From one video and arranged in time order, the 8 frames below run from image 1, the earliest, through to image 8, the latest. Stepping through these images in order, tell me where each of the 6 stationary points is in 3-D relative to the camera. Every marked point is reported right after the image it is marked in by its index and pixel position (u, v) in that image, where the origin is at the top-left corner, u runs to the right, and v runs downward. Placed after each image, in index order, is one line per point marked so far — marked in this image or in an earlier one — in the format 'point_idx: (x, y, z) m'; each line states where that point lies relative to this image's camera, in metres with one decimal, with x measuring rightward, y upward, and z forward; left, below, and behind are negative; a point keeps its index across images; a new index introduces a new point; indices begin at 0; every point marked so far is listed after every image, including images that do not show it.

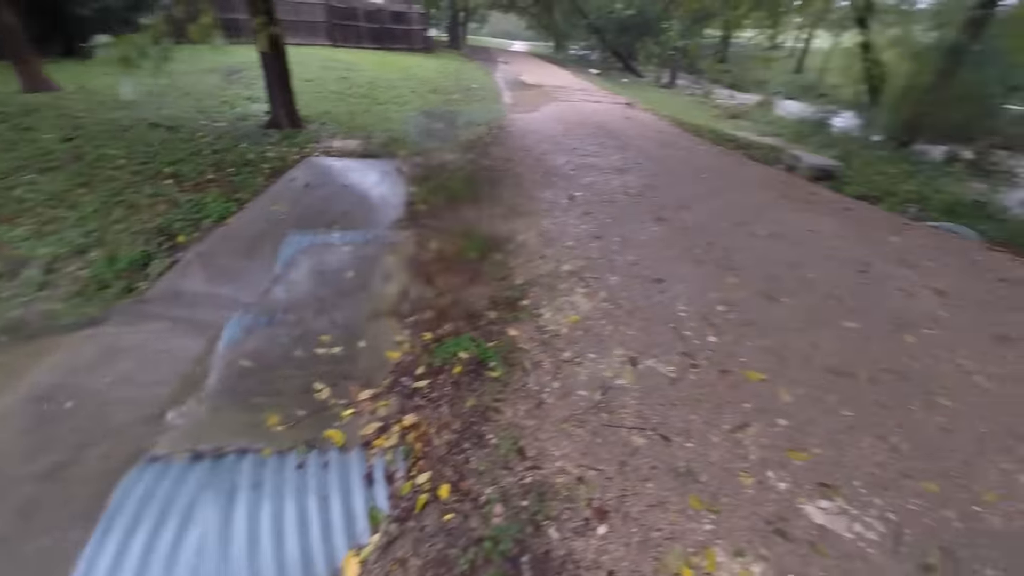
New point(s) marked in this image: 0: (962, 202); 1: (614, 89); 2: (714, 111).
0: (+8.1, +1.9, +7.4) m
1: (+4.7, +6.3, +16.1) m
2: (+7.6, +5.1, +14.4) m
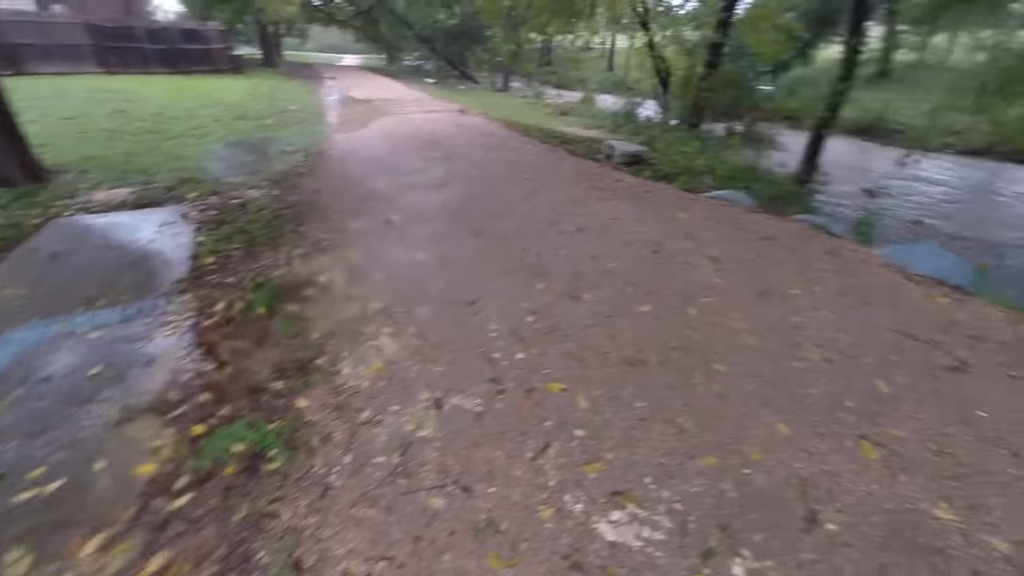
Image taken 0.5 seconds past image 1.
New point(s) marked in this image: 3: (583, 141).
0: (+4.6, +2.8, +8.8) m
1: (-1.7, +6.0, +16.3) m
2: (+1.7, +5.6, +15.4) m
3: (+2.3, +3.1, +11.4) m
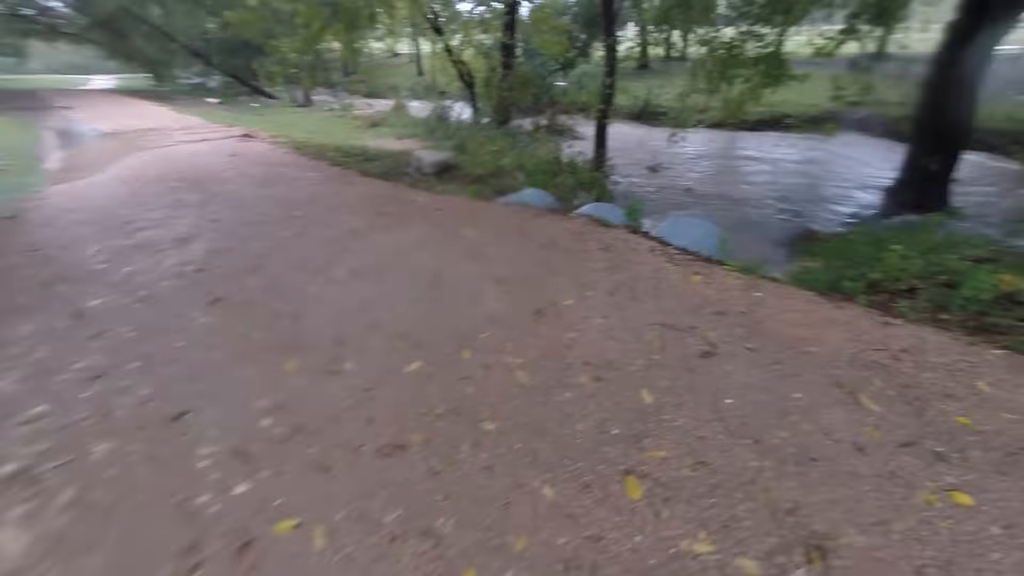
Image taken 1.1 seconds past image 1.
0: (+7.6, +0.7, +6.8) m
1: (+4.8, +4.9, +15.7) m
2: (+7.6, +3.7, +13.8) m
3: (+6.3, +1.4, +9.9) m
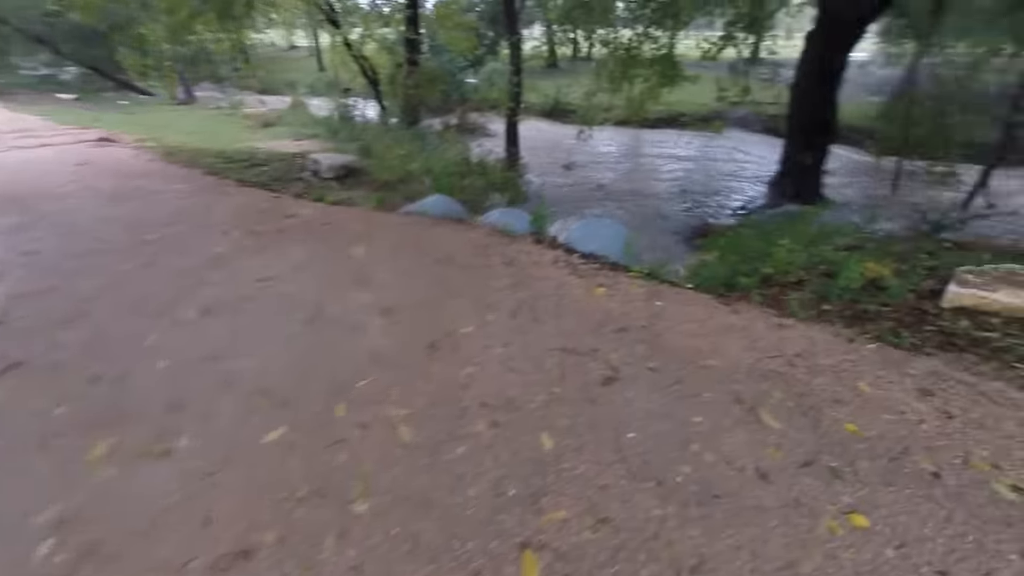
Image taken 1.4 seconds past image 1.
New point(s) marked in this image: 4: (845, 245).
0: (+6.1, +1.0, +7.6) m
1: (+1.6, +5.1, +15.9) m
2: (+4.7, +4.0, +14.5) m
3: (+4.3, +1.6, +10.5) m
4: (+4.7, +0.5, +6.0) m
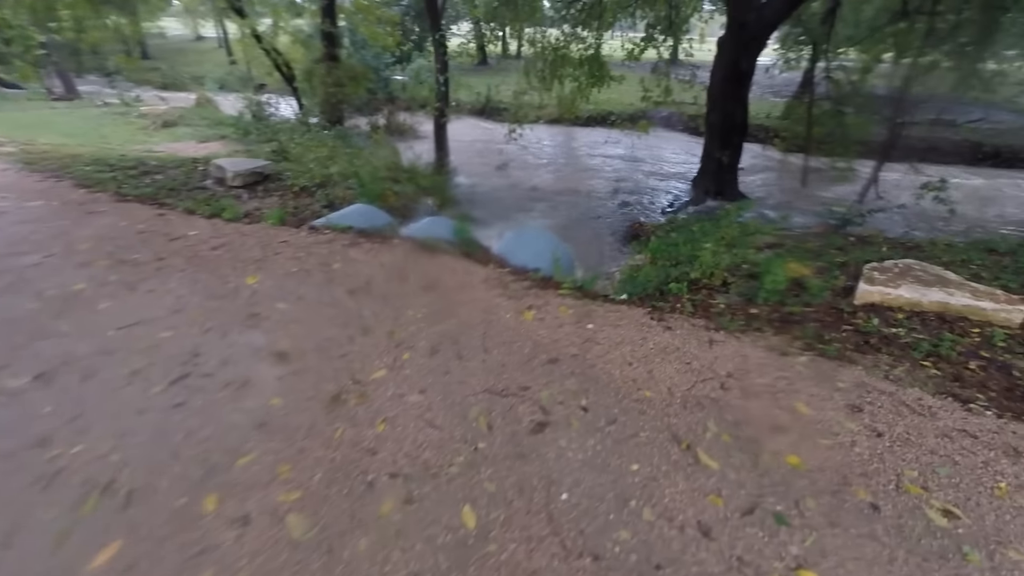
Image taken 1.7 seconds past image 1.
0: (+4.9, +1.1, +8.0) m
1: (-0.9, +5.0, +15.6) m
2: (+2.4, +4.1, +14.6) m
3: (+2.6, +1.7, +10.6) m
4: (+3.7, +0.6, +6.2) m
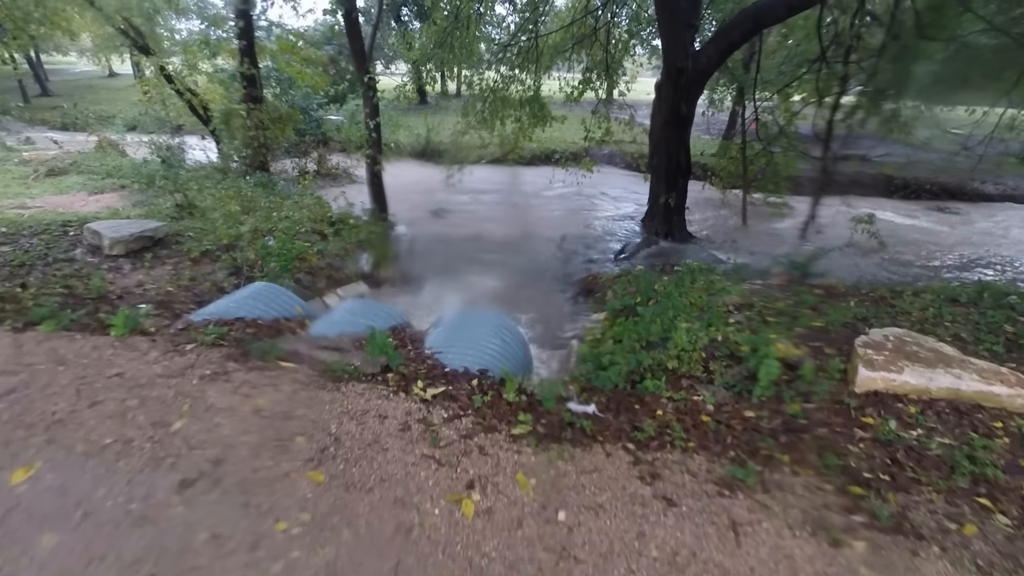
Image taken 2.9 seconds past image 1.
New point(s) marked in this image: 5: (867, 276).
0: (+3.9, +0.1, +7.6) m
1: (-2.9, +3.1, +14.7) m
2: (+0.5, +2.5, +14.0) m
3: (+1.4, +0.4, +9.9) m
4: (+3.0, -0.3, +5.6) m
5: (+6.8, +0.3, +8.1) m
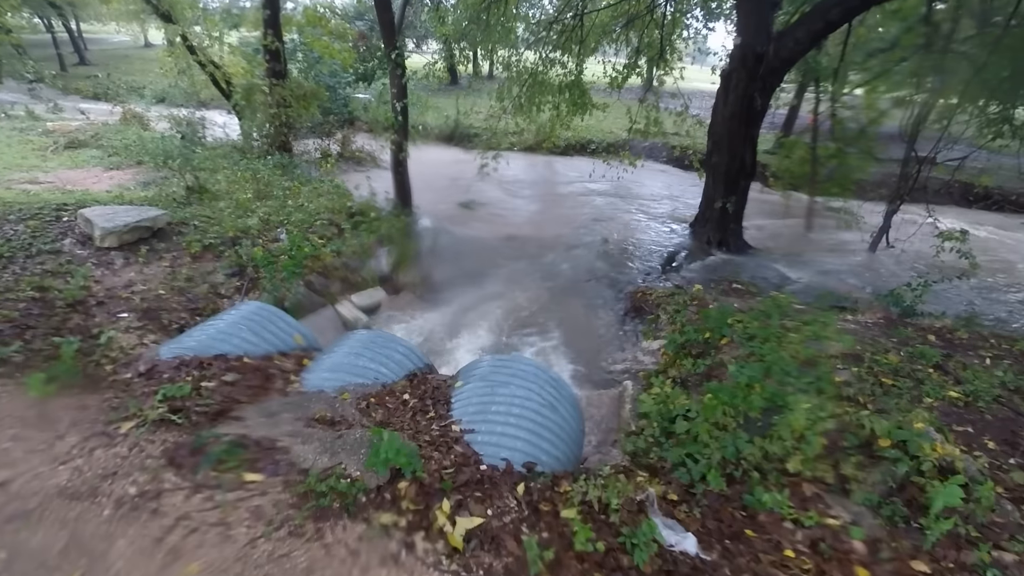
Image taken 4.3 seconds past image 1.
0: (+4.5, -0.4, +6.3) m
1: (-1.8, +3.2, +13.6) m
2: (+1.6, +2.3, +12.8) m
3: (+2.1, +0.1, +8.7) m
4: (+3.5, -0.9, +4.4) m
5: (+7.4, -0.4, +6.7) m
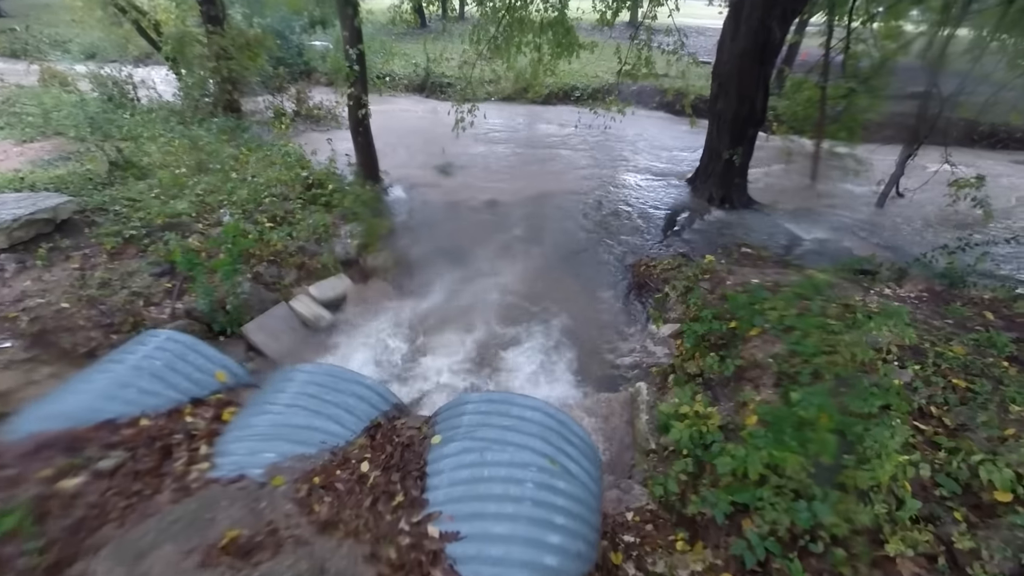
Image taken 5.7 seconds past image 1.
0: (+4.3, 0.0, +5.4) m
1: (-2.4, +4.0, +12.1) m
2: (+1.1, +3.2, +11.5) m
3: (+1.8, +0.5, +7.7) m
4: (+3.4, -0.8, +3.6) m
5: (+7.2, +0.1, +5.9) m
